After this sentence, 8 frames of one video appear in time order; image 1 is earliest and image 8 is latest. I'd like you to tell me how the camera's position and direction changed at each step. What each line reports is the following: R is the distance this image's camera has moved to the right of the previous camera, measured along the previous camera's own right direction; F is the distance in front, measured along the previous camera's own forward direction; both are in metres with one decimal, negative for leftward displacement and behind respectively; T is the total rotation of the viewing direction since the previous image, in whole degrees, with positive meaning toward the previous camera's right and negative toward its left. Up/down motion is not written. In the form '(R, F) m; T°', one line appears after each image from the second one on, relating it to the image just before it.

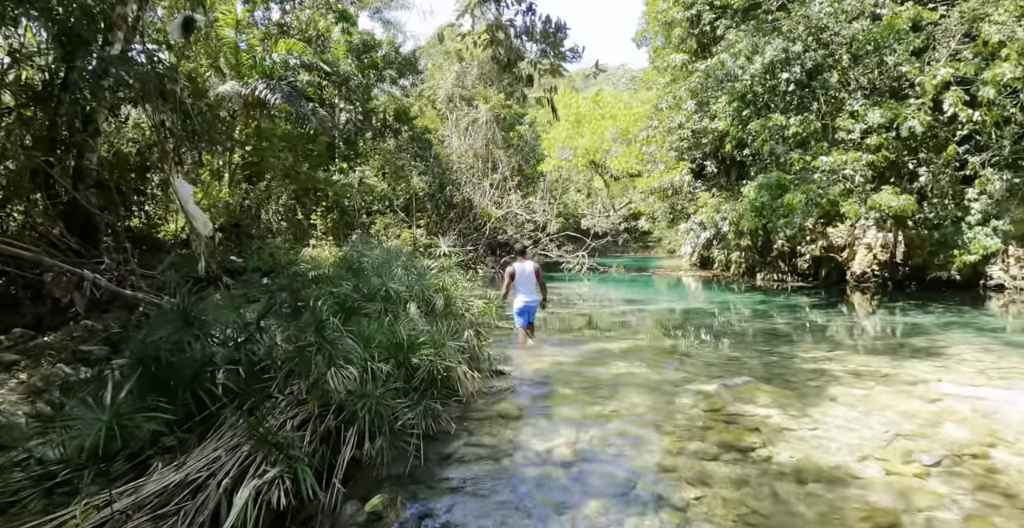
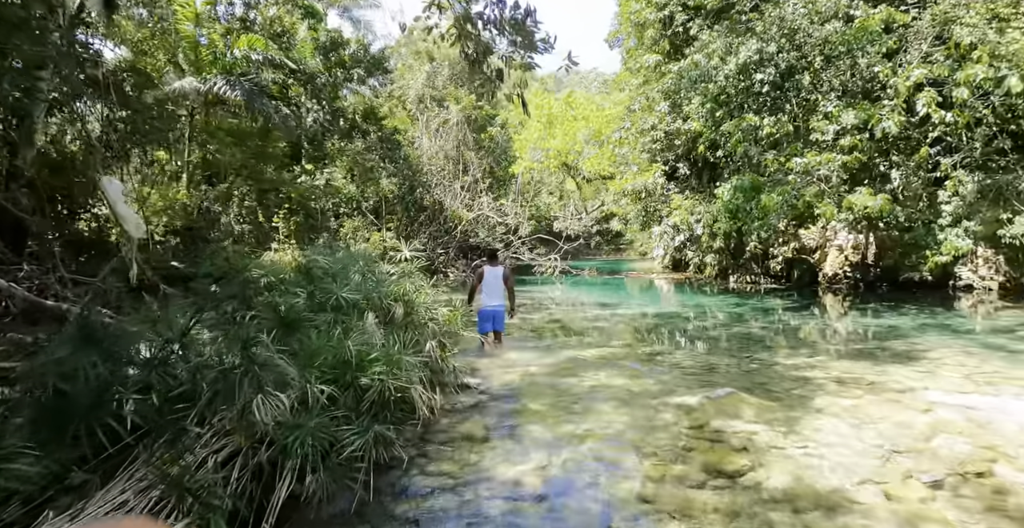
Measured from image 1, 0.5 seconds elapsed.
(+0.1, +0.4) m; +3°
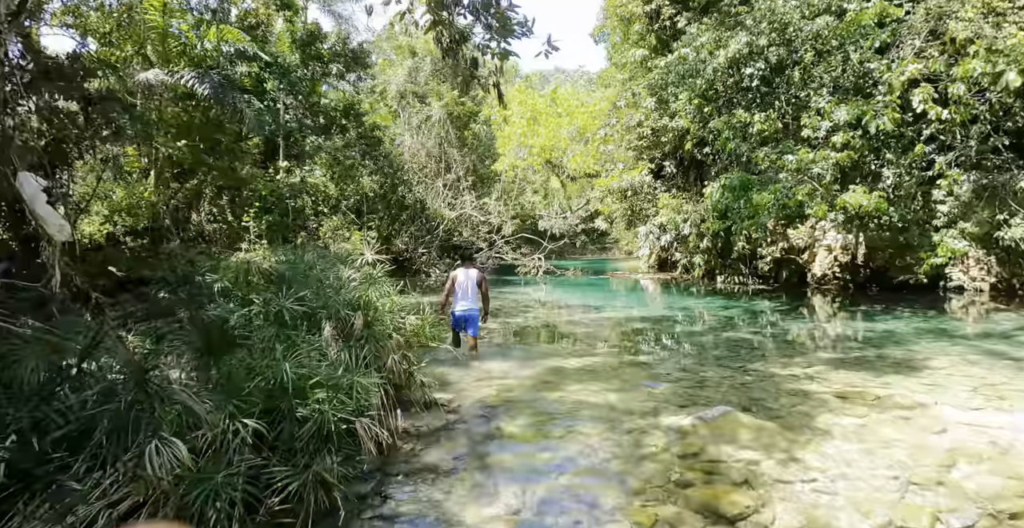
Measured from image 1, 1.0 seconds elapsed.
(+0.1, +0.5) m; +1°
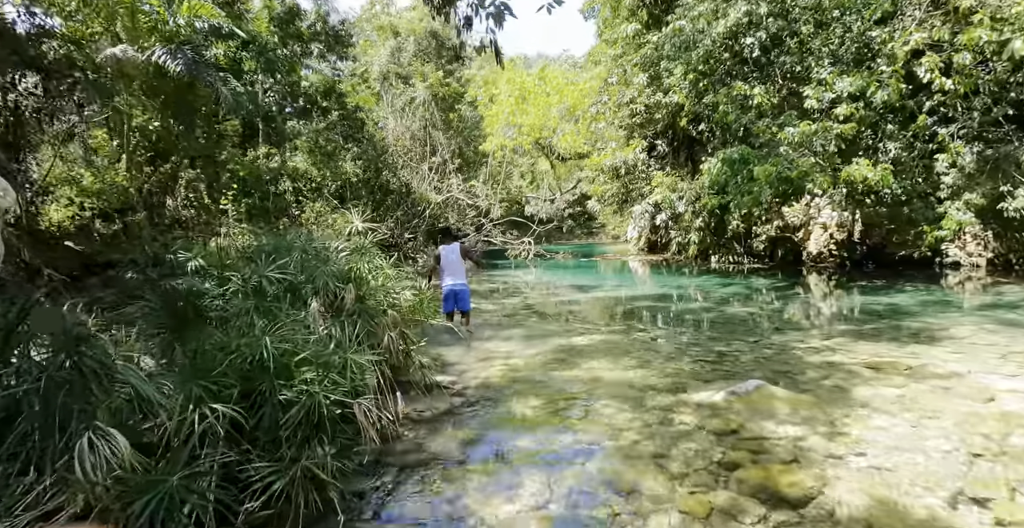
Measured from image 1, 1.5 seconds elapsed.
(-0.2, +0.4) m; +1°
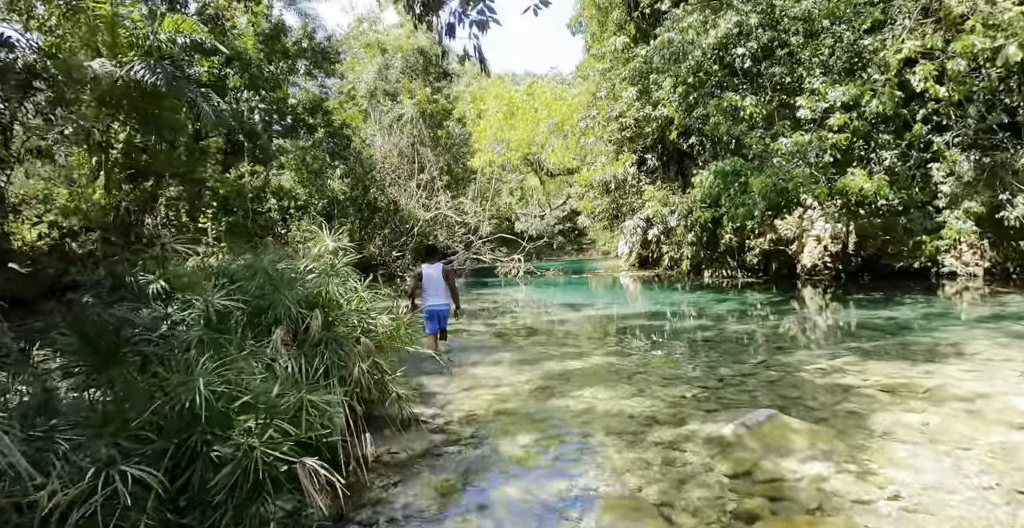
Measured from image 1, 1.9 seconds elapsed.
(0.0, +0.4) m; +1°
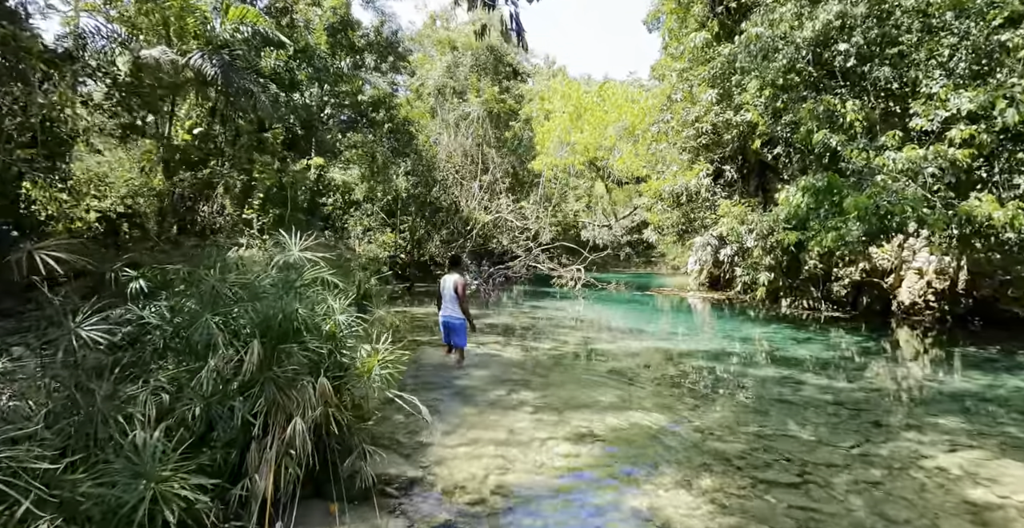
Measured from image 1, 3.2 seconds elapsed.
(+0.3, +1.0) m; -7°
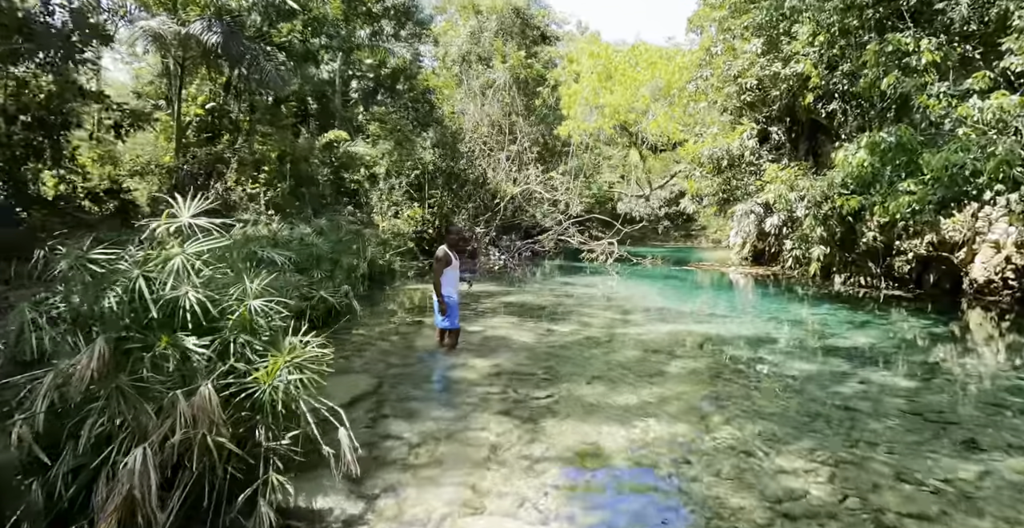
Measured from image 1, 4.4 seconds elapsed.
(+0.3, +0.9) m; -4°
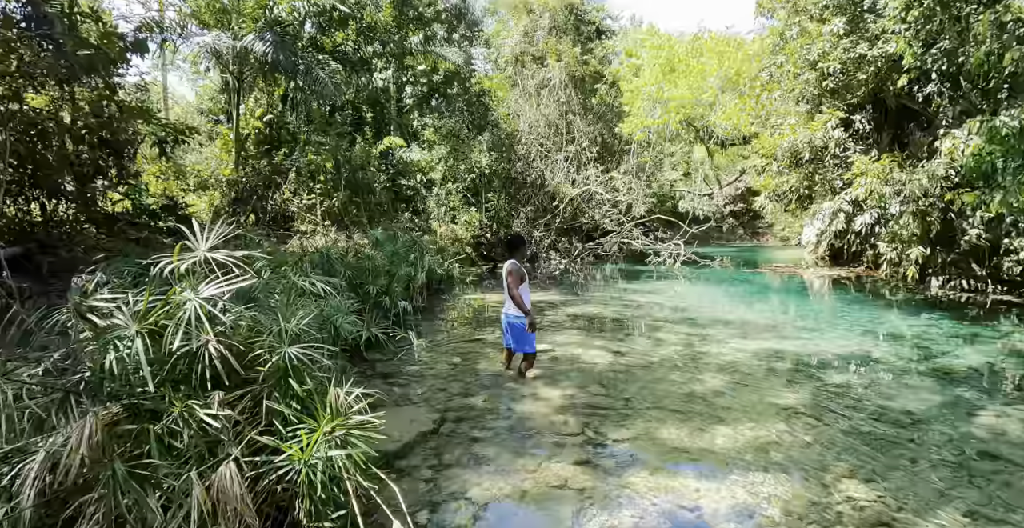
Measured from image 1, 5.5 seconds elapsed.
(-0.1, +0.6) m; -5°
